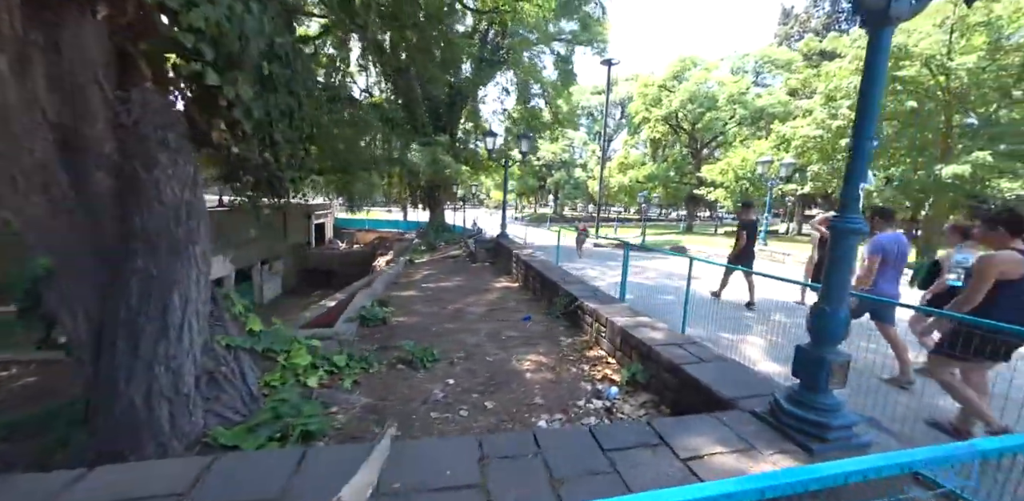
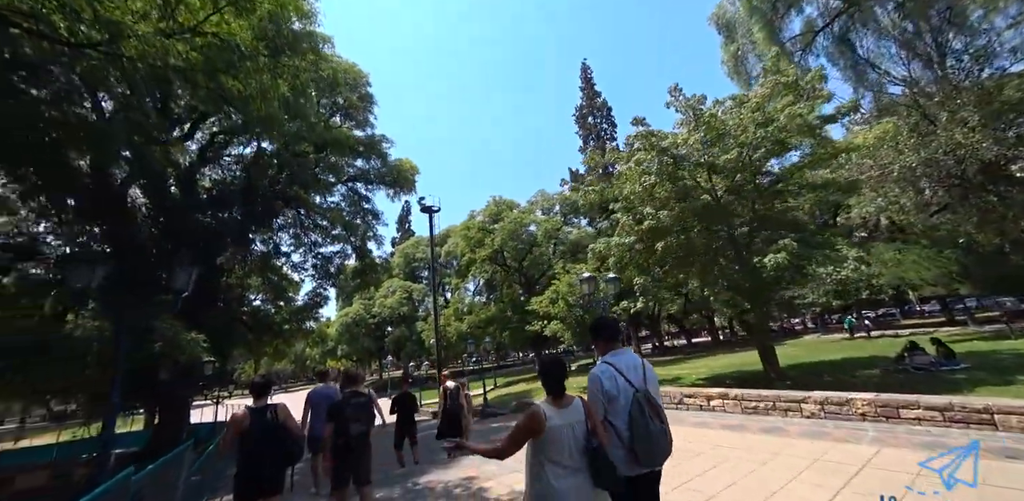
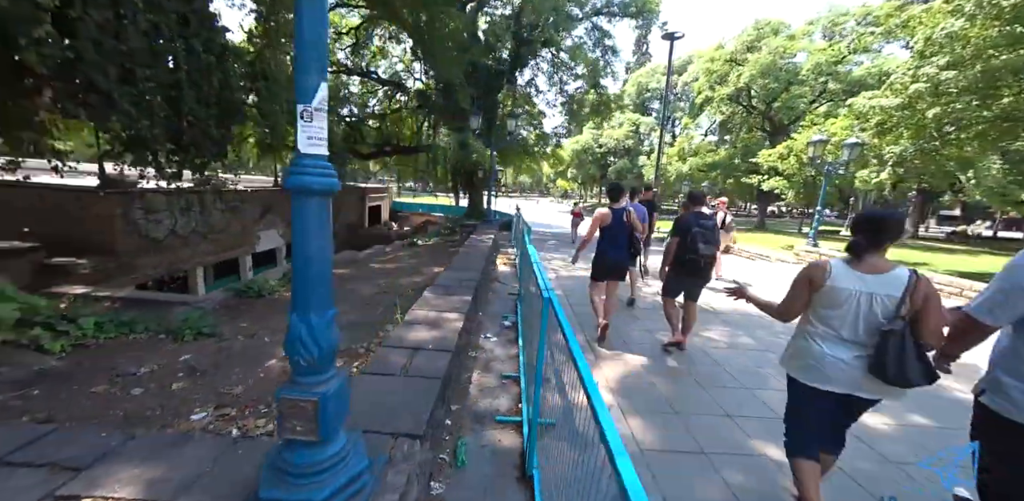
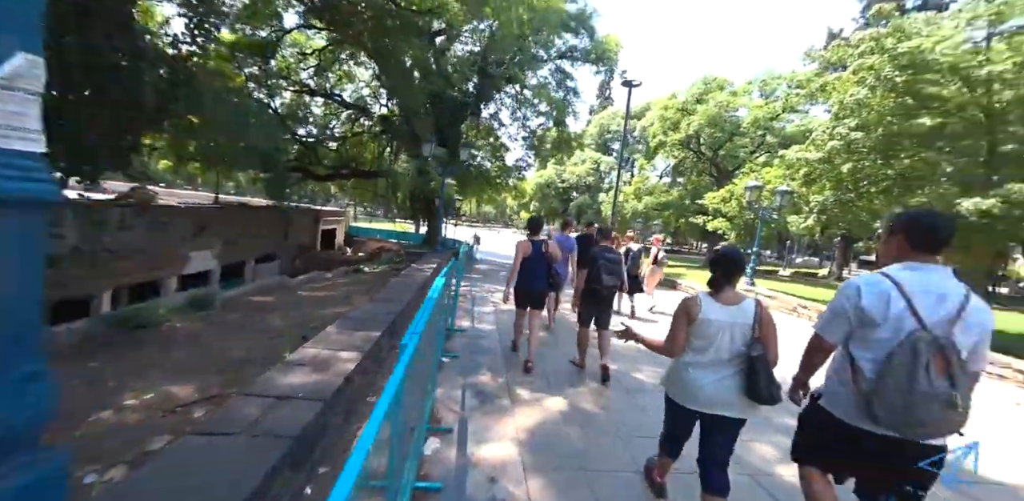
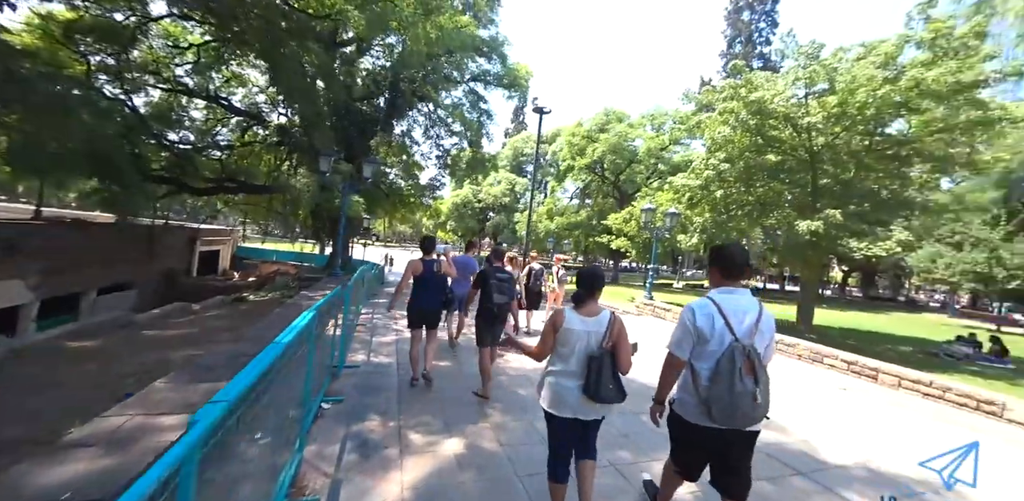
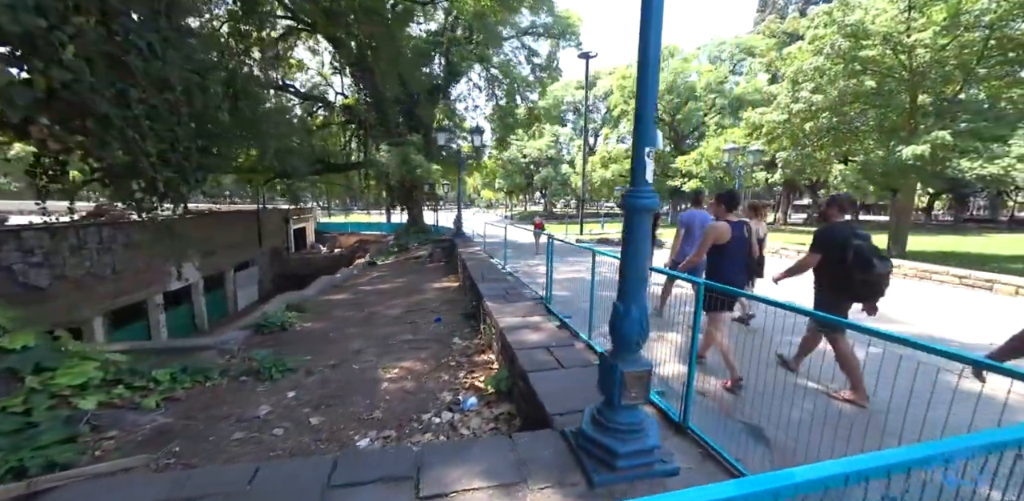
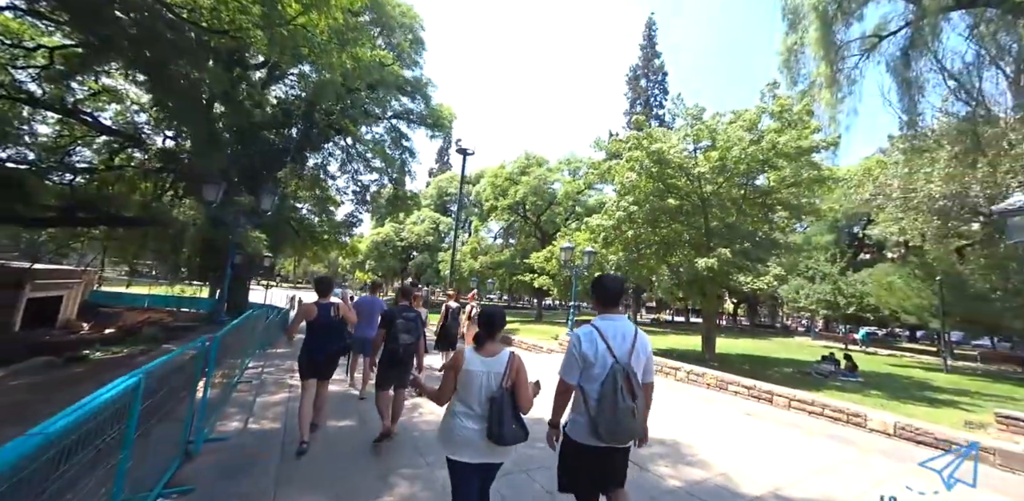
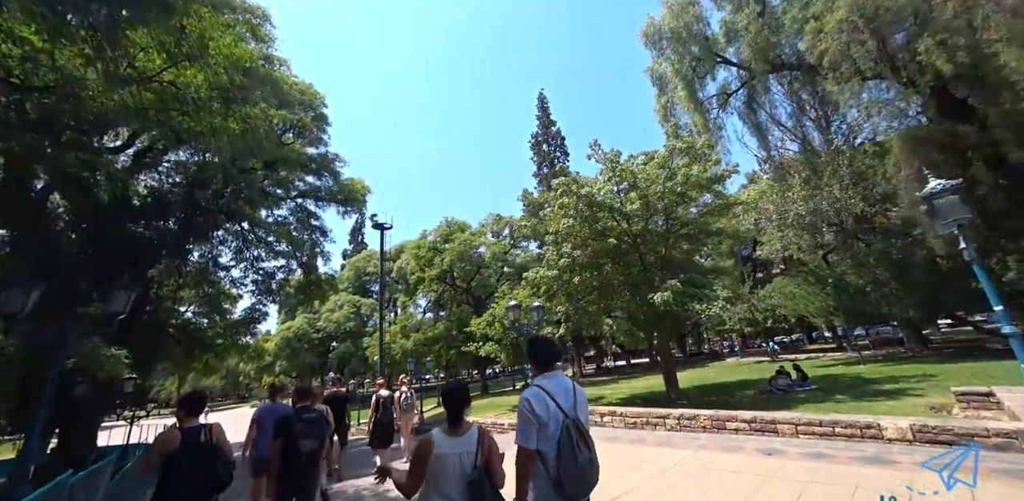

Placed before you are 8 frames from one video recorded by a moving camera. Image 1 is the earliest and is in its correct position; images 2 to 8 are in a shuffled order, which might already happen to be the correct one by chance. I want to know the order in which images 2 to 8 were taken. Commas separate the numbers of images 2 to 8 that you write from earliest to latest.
6, 3, 4, 5, 7, 8, 2
